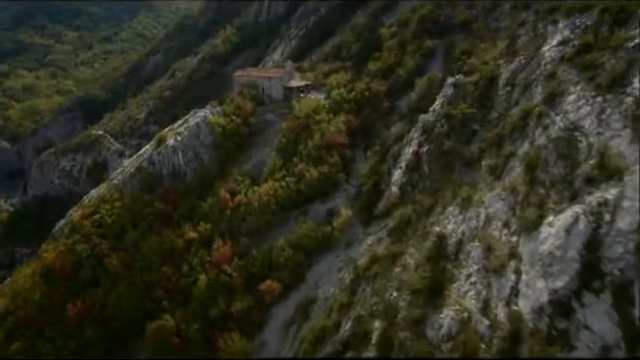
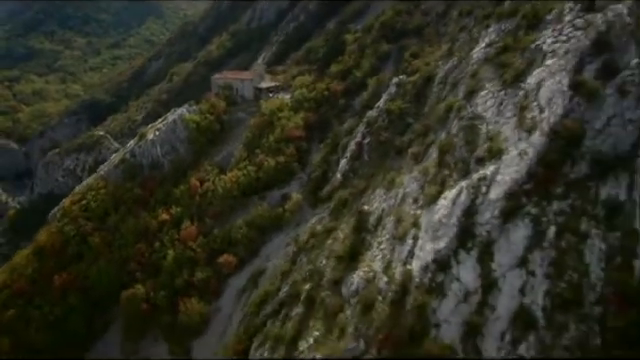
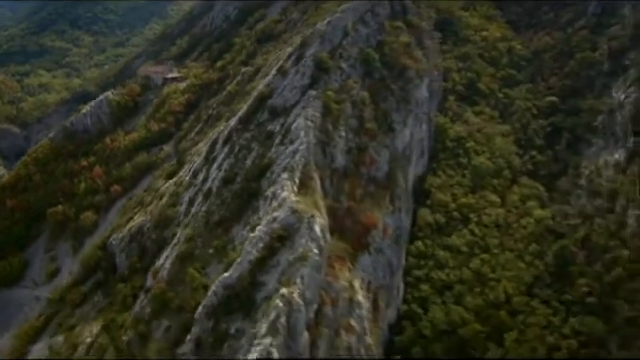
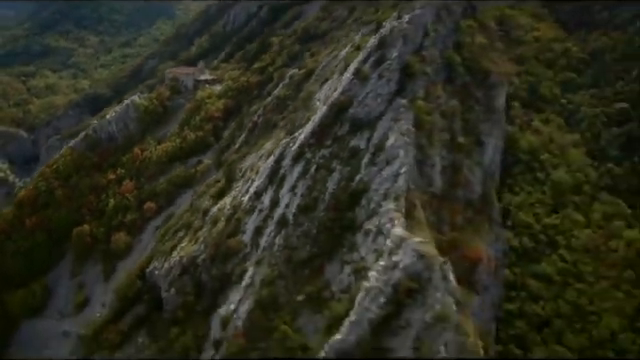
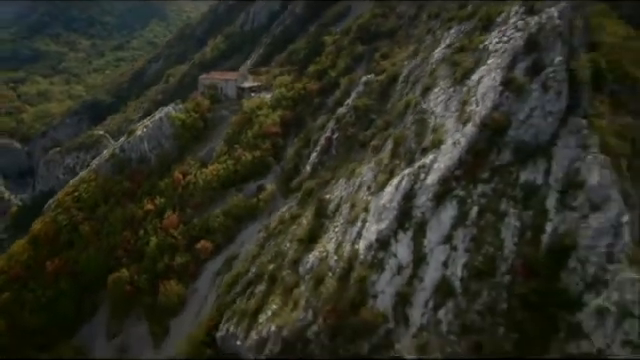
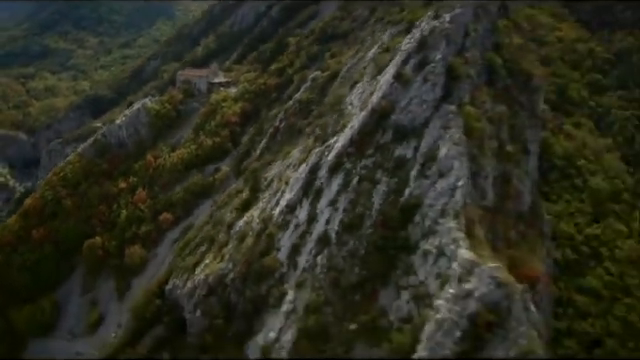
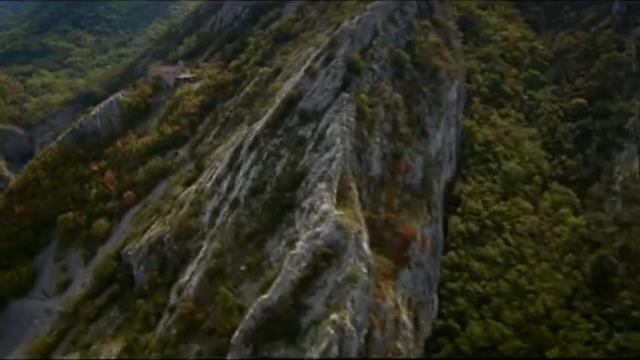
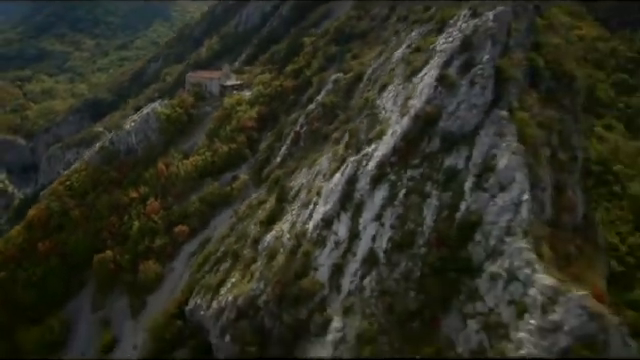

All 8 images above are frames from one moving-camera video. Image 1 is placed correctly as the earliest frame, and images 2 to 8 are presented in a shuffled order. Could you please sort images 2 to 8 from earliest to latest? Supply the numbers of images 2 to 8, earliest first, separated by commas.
2, 5, 8, 6, 4, 7, 3
